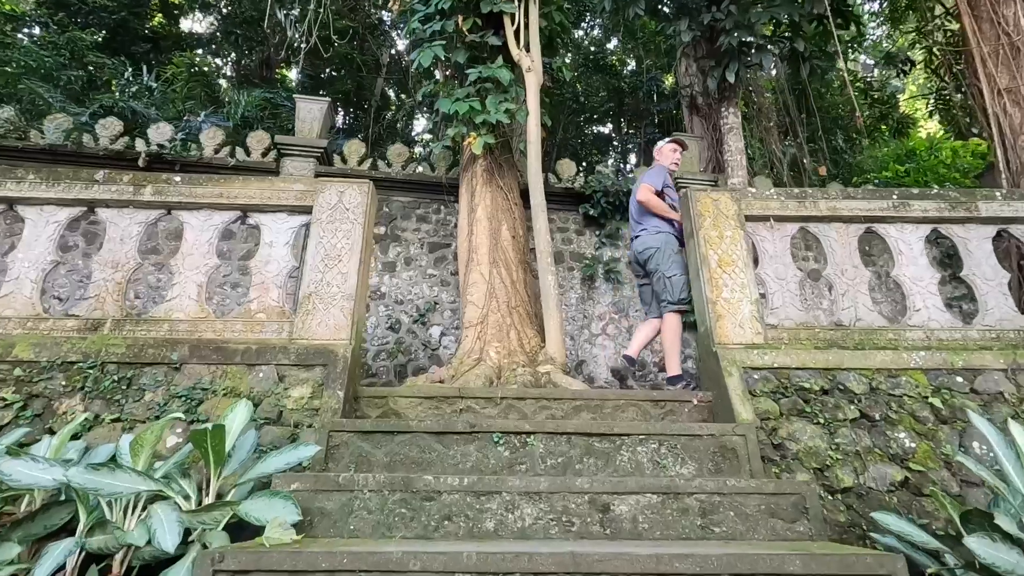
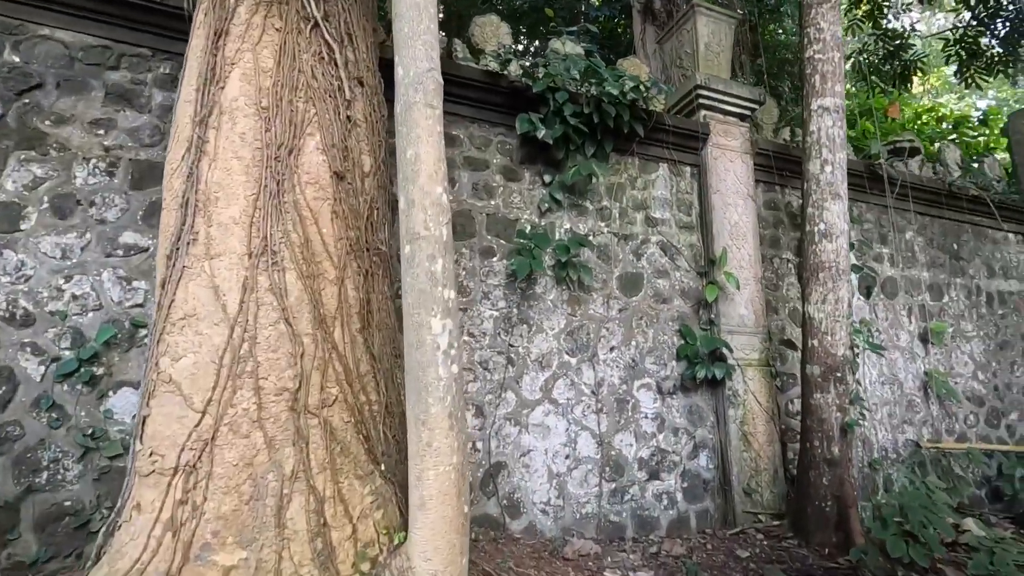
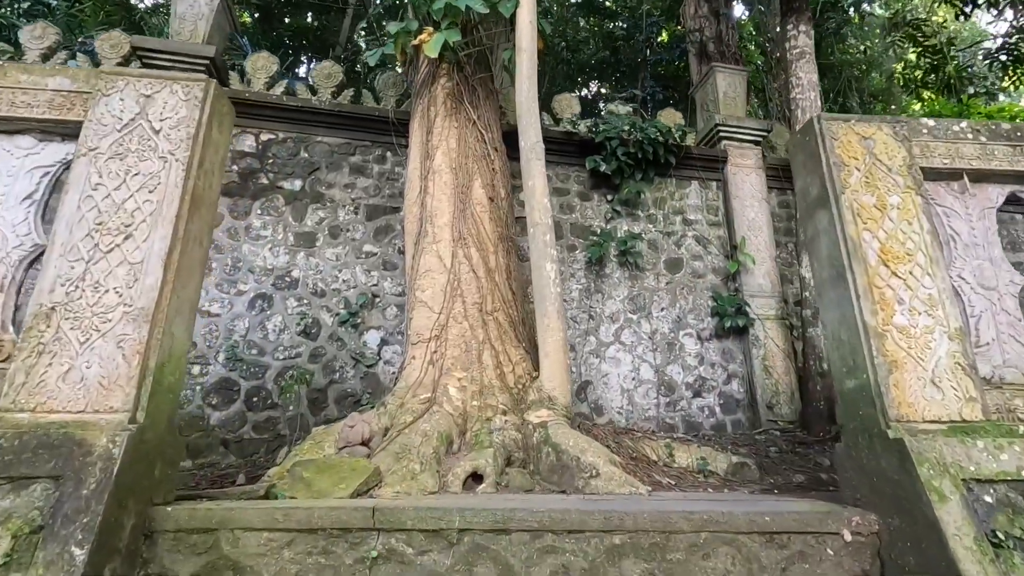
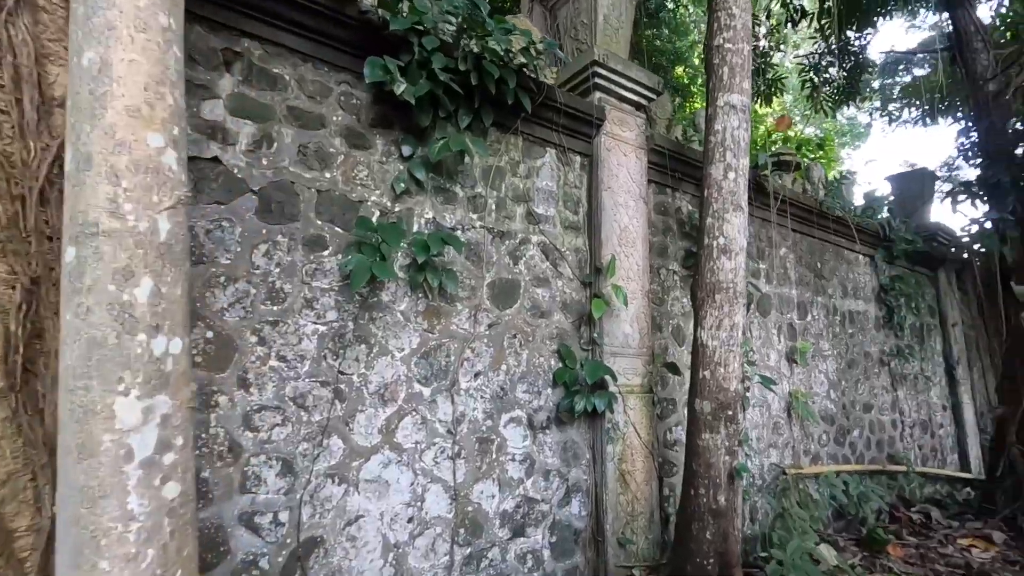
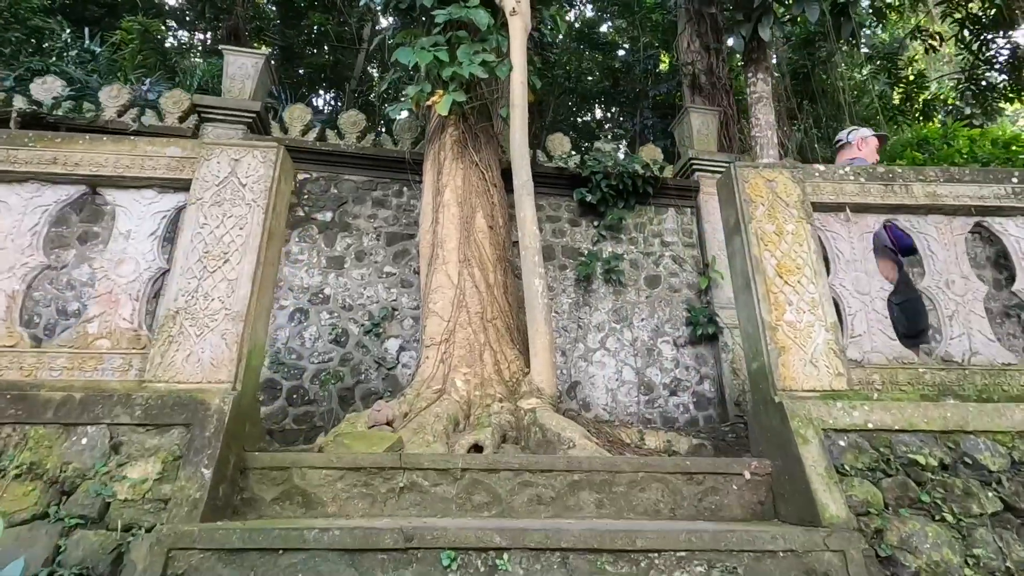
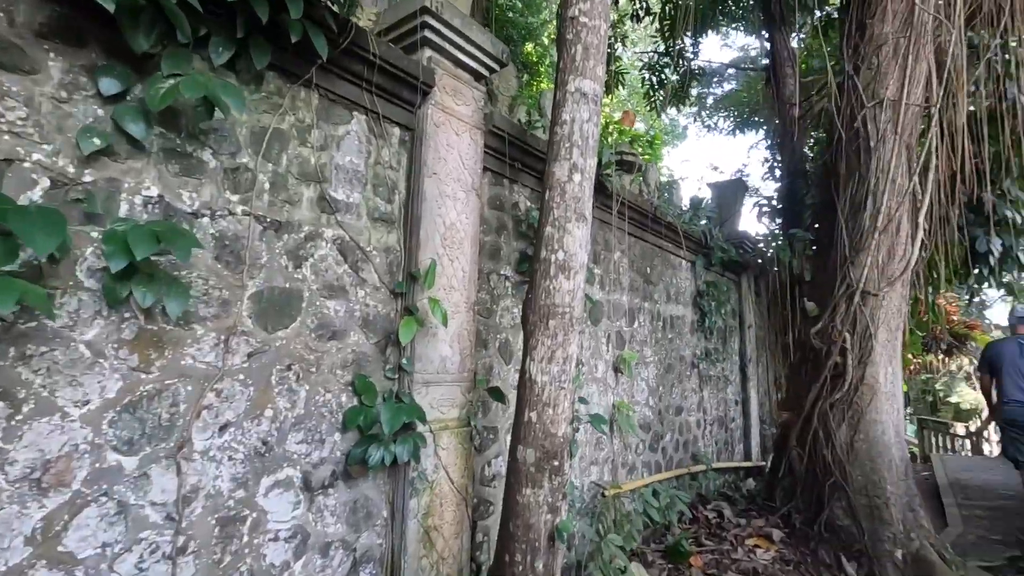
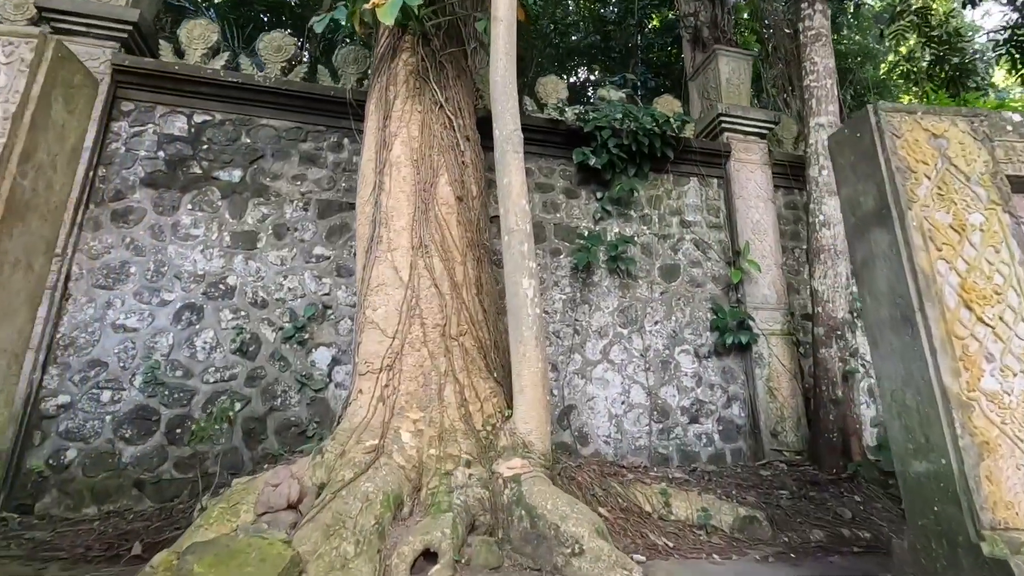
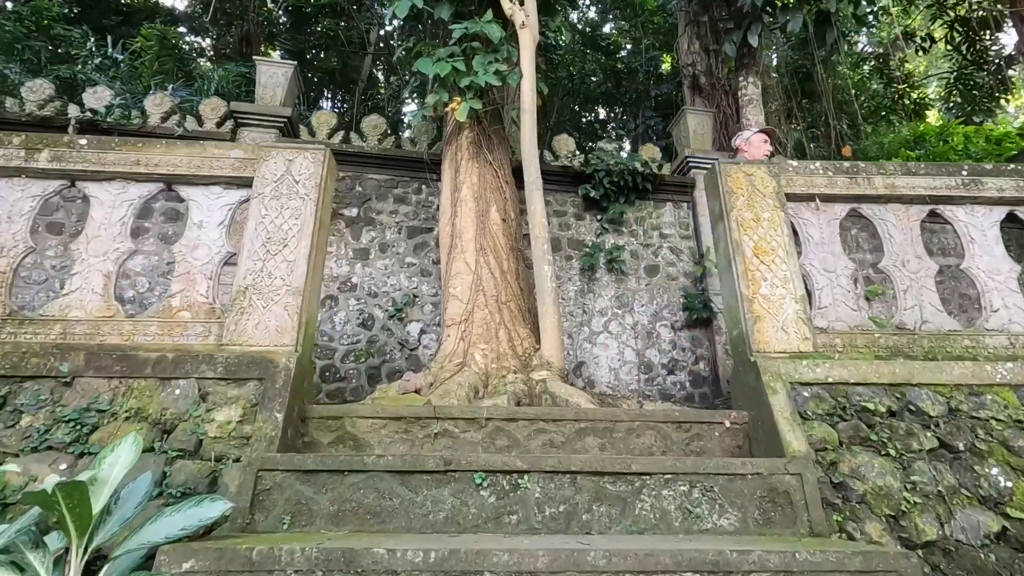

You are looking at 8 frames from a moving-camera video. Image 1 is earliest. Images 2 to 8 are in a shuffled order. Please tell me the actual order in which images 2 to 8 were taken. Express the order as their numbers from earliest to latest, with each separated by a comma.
8, 5, 3, 7, 2, 4, 6
